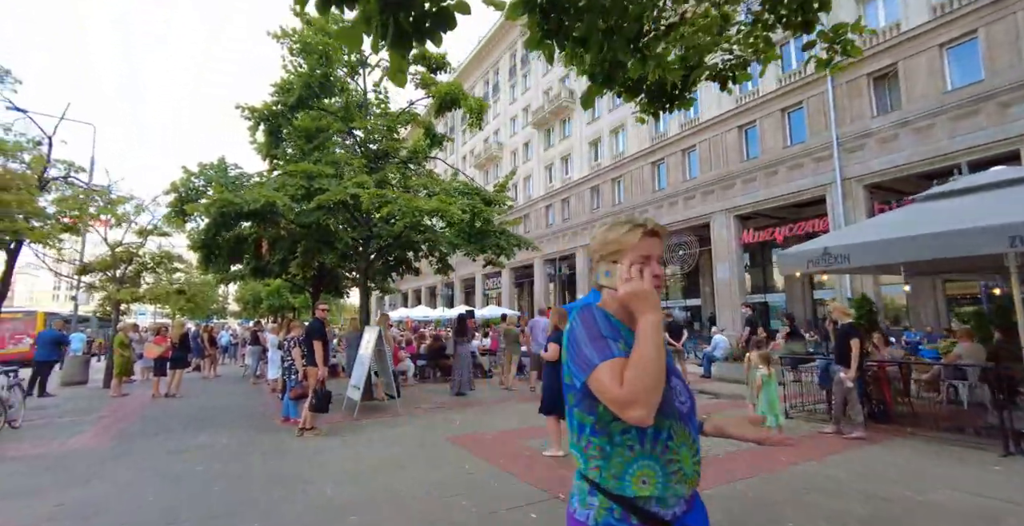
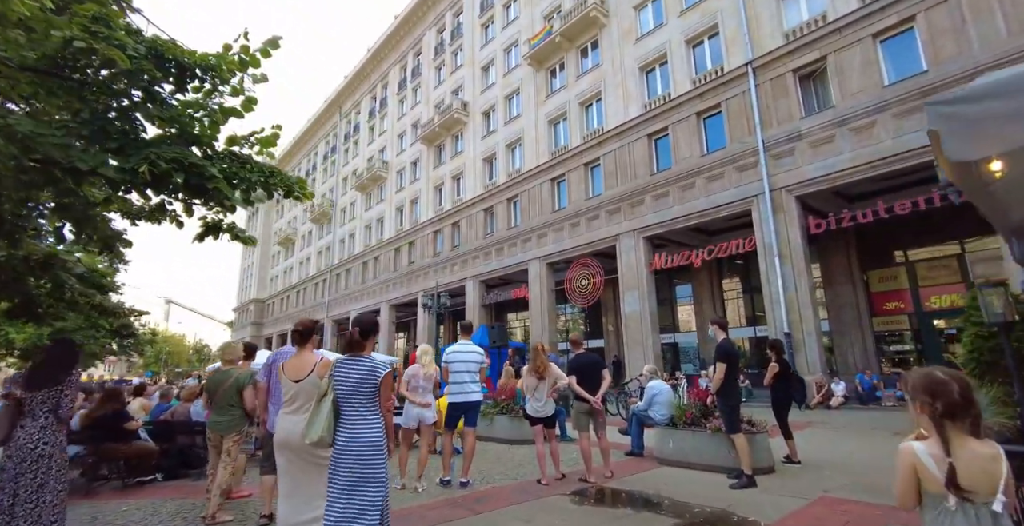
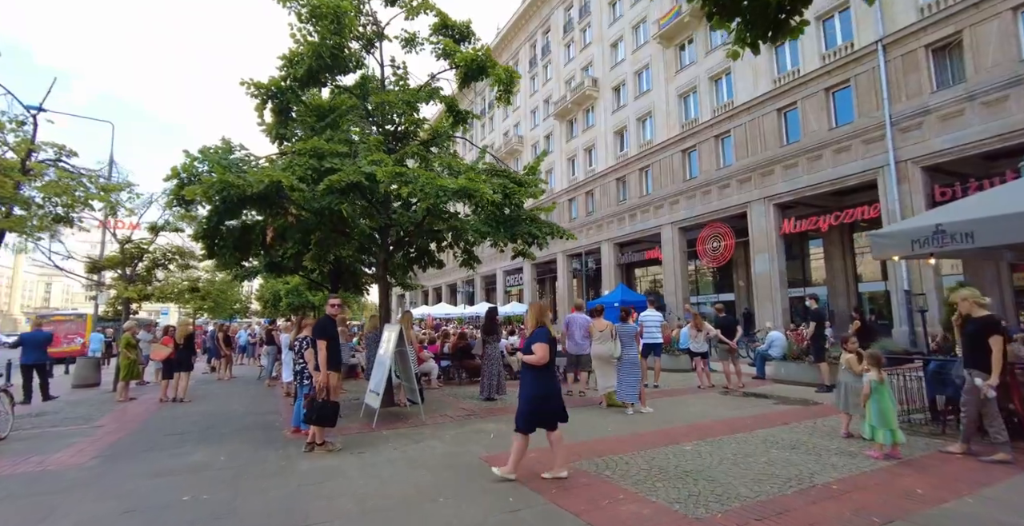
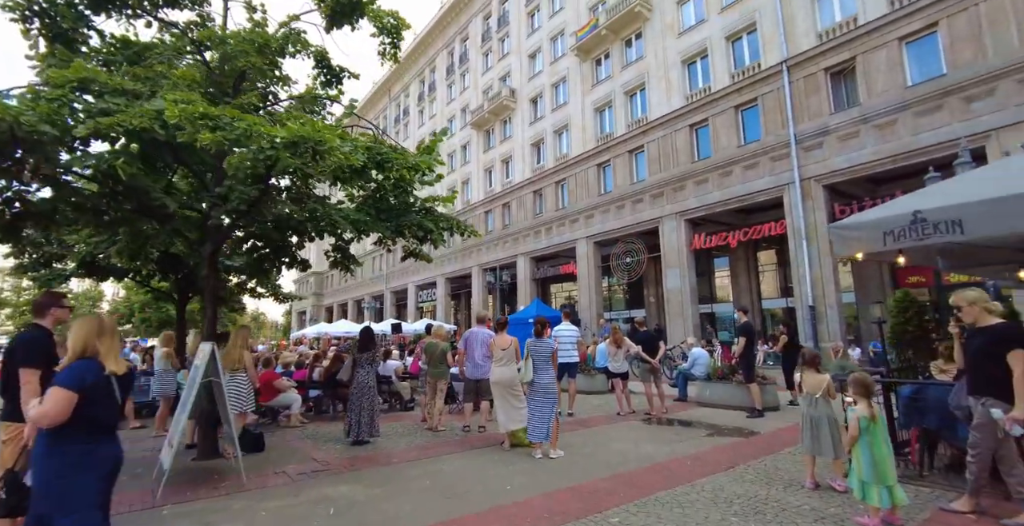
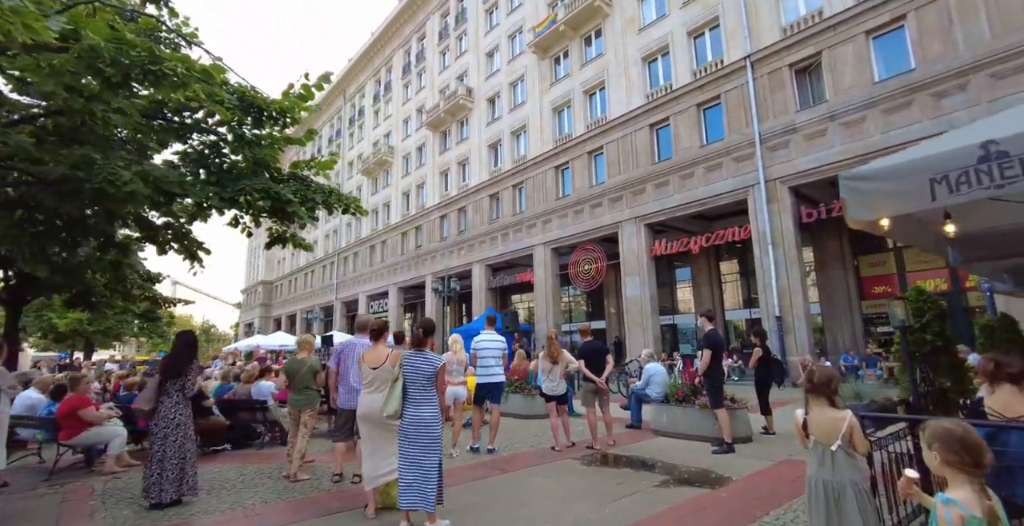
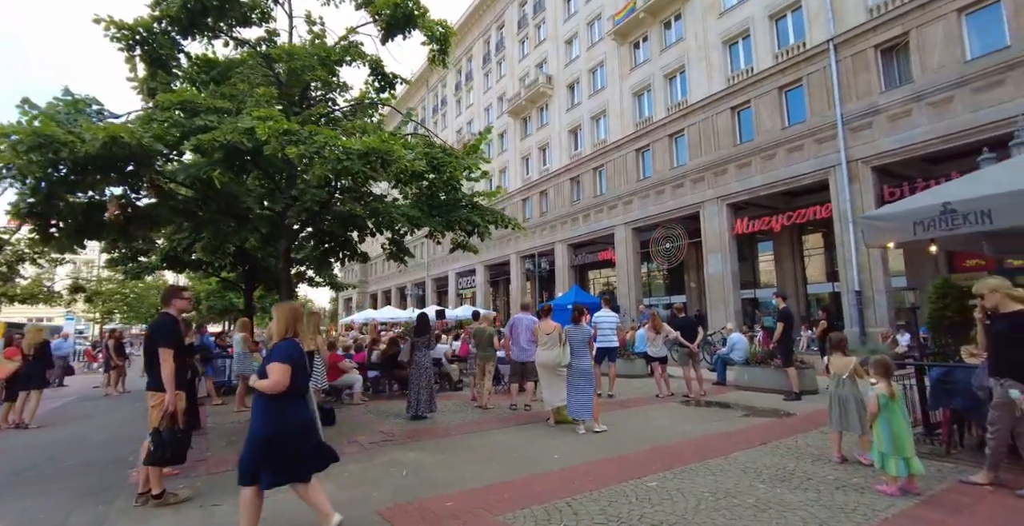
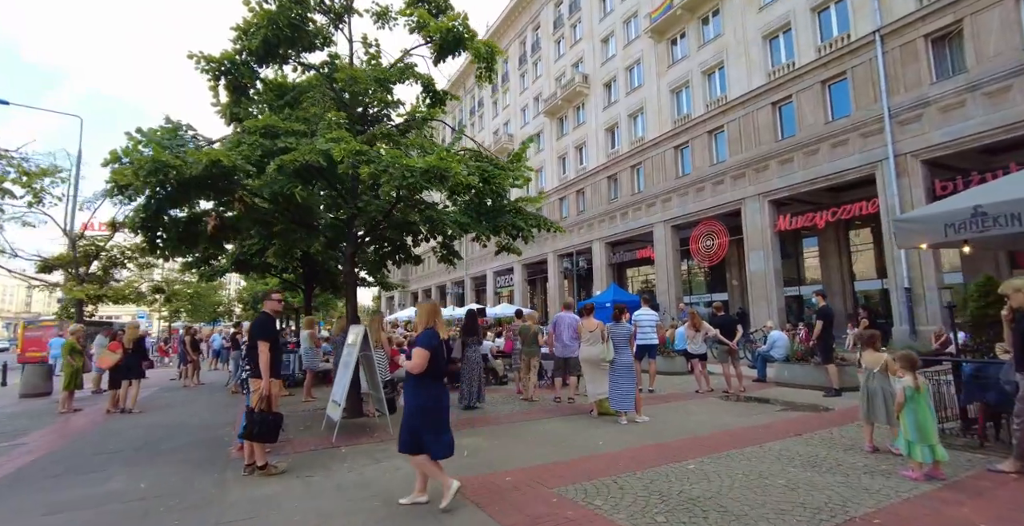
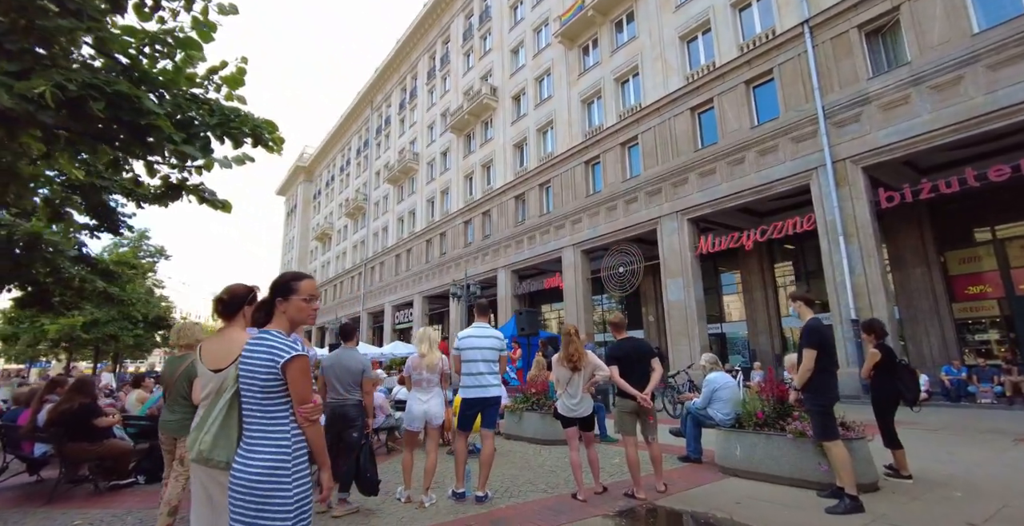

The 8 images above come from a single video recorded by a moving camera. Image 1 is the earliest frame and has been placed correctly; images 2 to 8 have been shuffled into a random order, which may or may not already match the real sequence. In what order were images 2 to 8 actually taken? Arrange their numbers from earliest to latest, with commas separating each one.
3, 7, 6, 4, 5, 2, 8
